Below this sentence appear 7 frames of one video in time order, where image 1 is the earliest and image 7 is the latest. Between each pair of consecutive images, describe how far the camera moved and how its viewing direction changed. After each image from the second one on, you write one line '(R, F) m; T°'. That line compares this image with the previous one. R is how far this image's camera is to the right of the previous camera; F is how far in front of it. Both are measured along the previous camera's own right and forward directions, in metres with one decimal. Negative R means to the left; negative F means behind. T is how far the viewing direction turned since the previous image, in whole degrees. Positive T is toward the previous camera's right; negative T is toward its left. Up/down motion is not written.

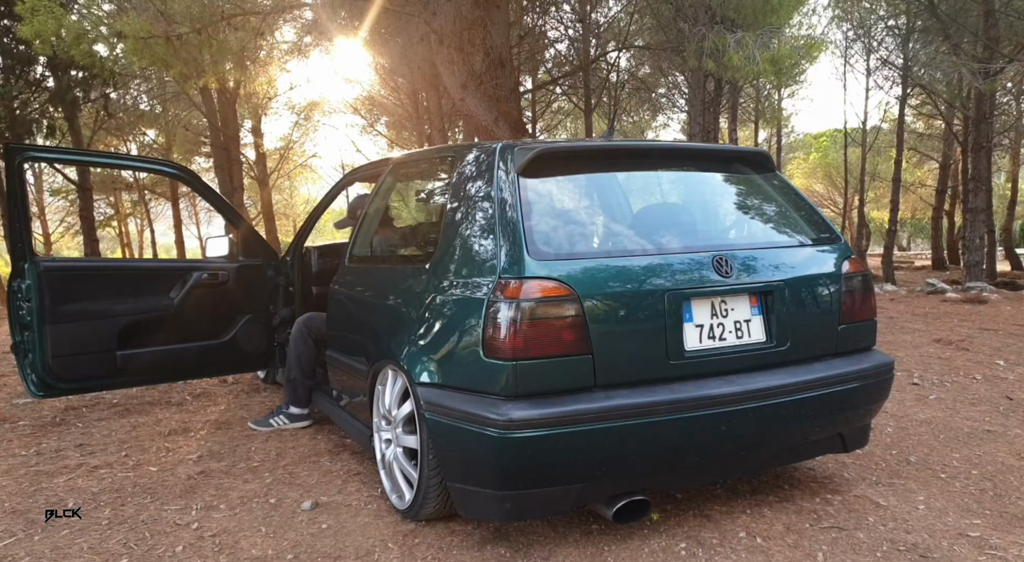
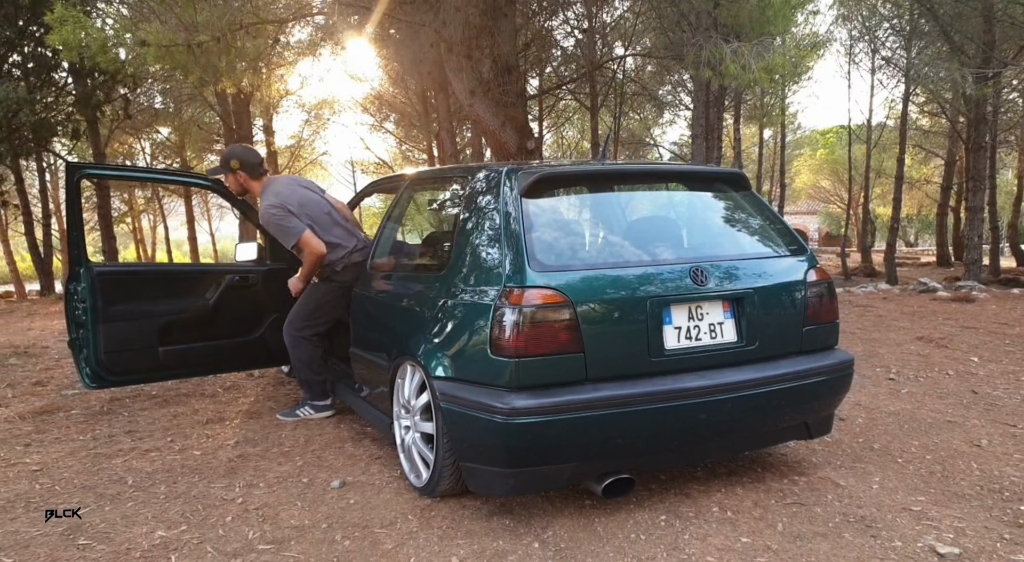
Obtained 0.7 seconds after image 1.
(0.0, -0.4) m; -1°
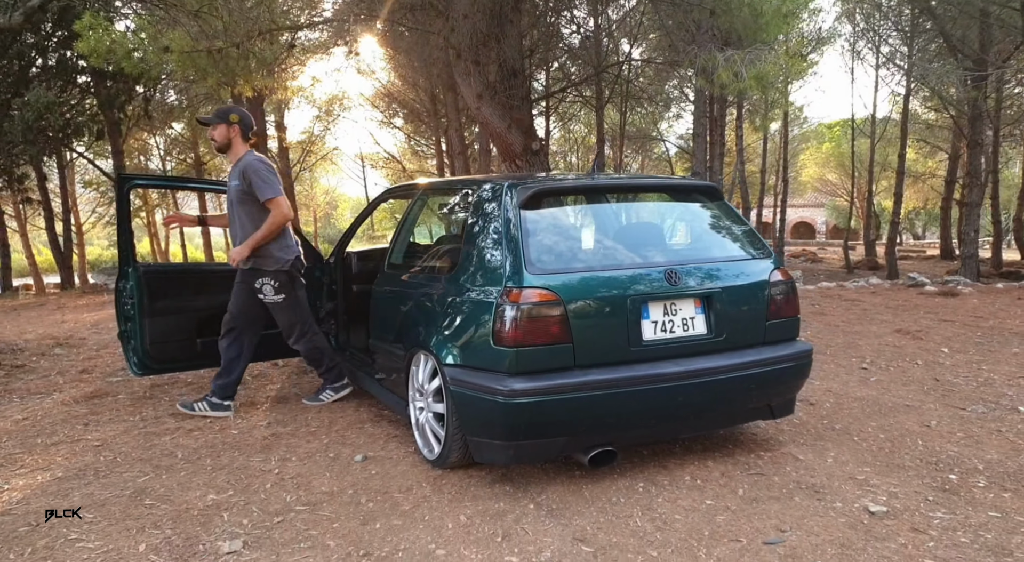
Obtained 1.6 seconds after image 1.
(0.0, -0.4) m; -1°
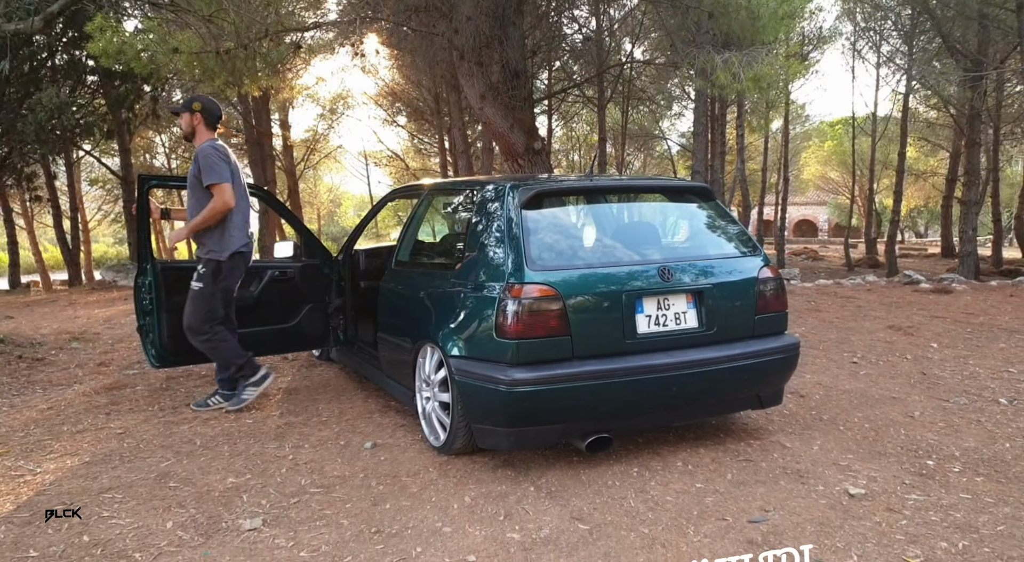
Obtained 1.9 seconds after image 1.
(0.0, -0.2) m; 0°
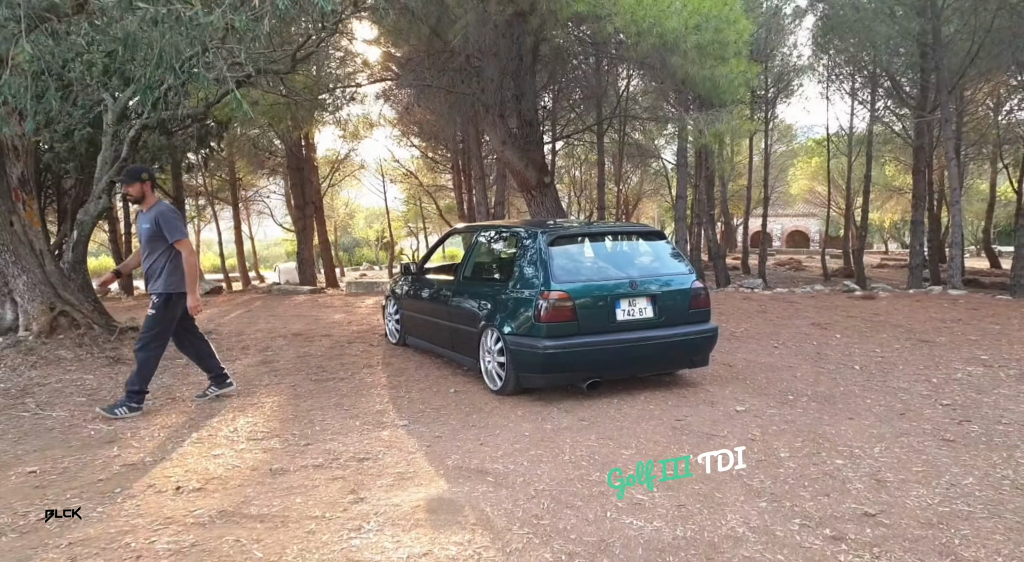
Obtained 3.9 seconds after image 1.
(-0.2, -2.2) m; 0°
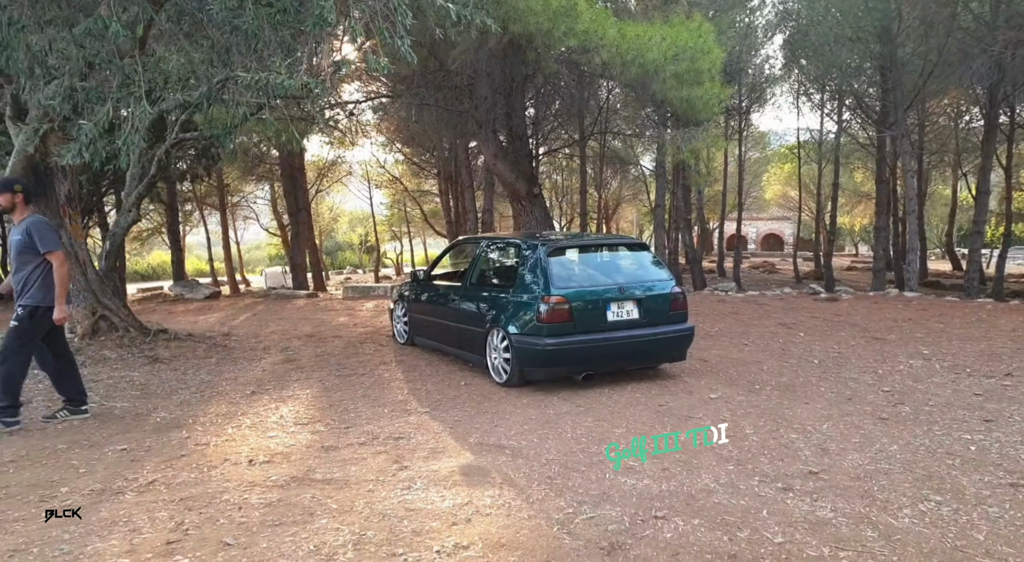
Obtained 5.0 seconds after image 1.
(-0.2, -0.8) m; +2°
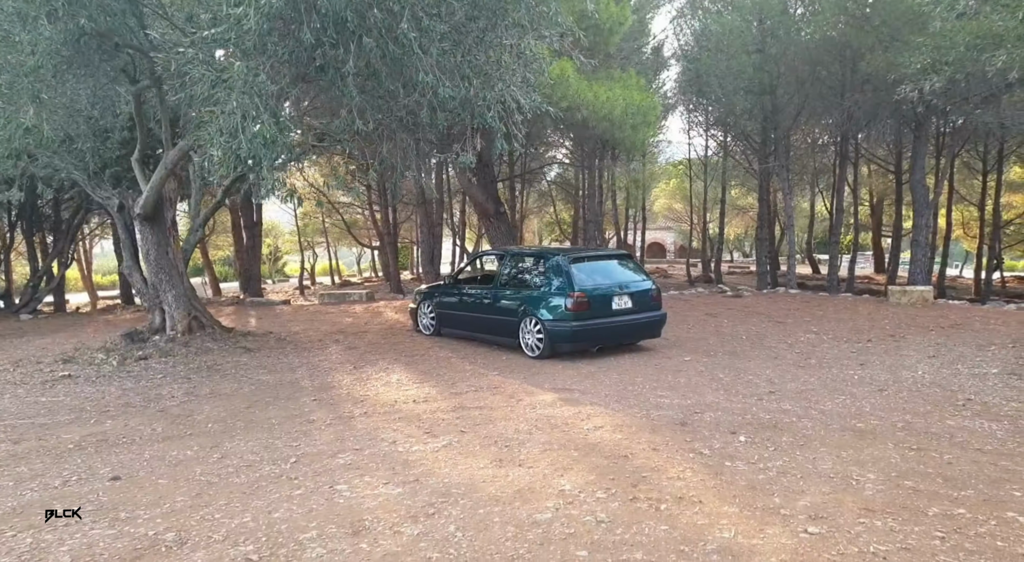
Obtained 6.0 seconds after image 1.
(-1.8, -2.1) m; +9°
